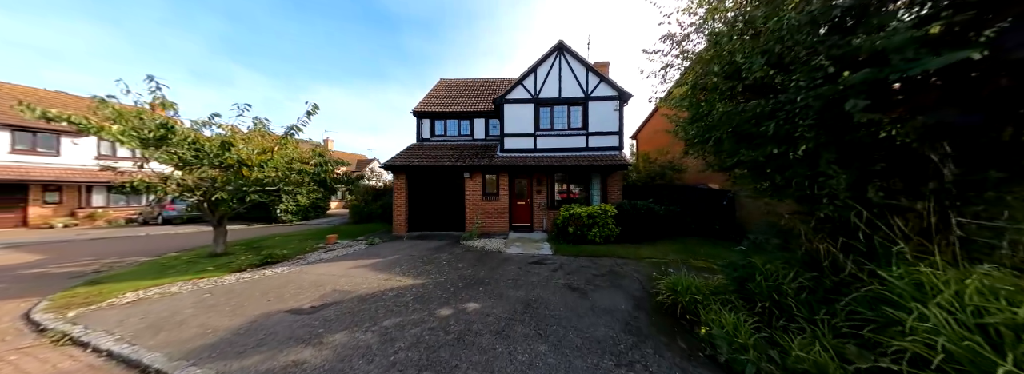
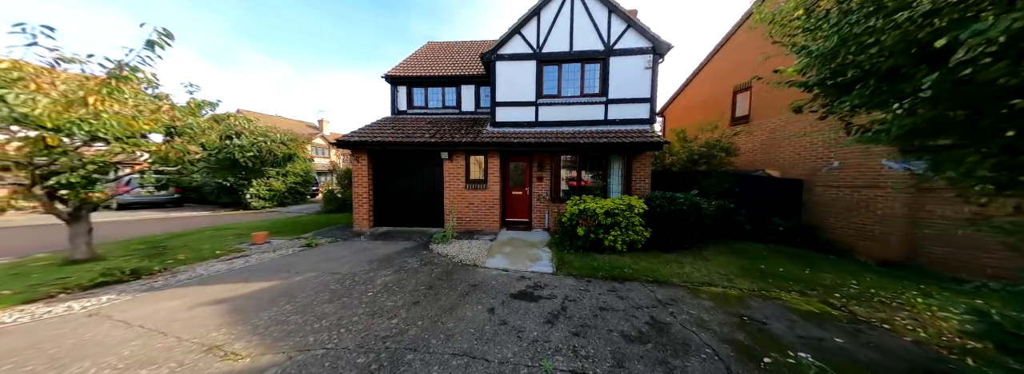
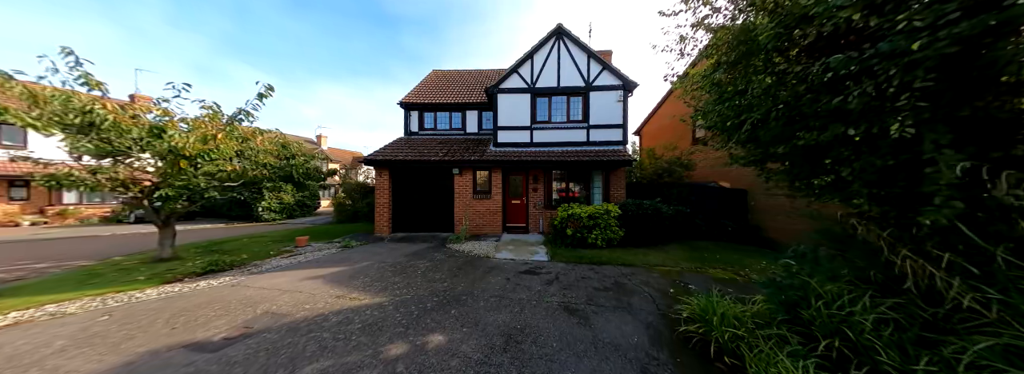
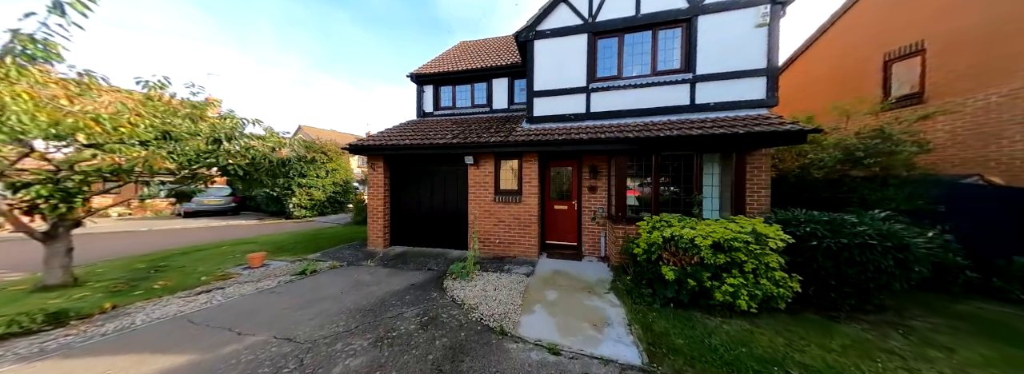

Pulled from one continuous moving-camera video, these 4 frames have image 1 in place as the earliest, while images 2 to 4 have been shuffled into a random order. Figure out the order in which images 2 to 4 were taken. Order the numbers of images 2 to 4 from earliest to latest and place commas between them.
3, 2, 4
